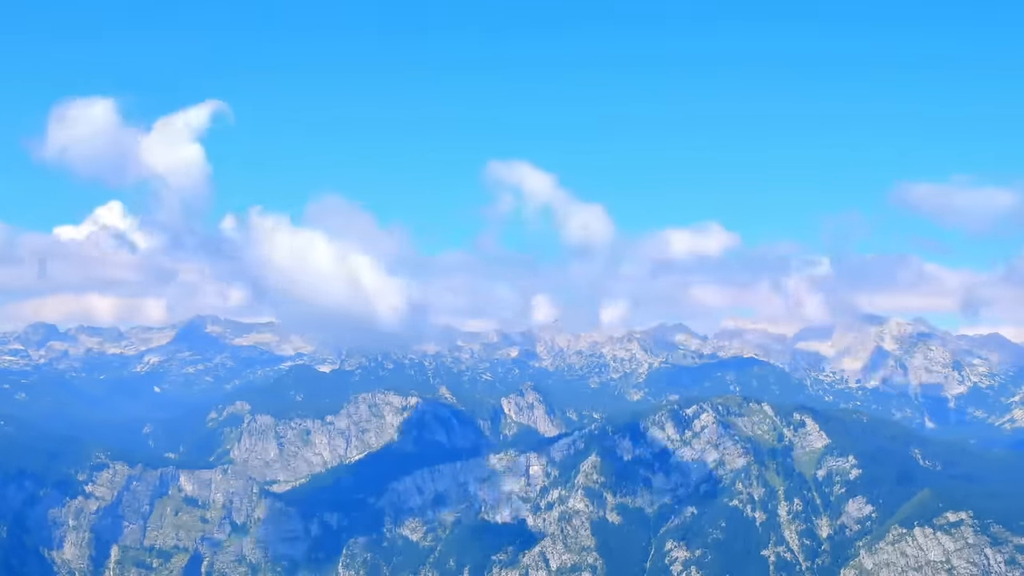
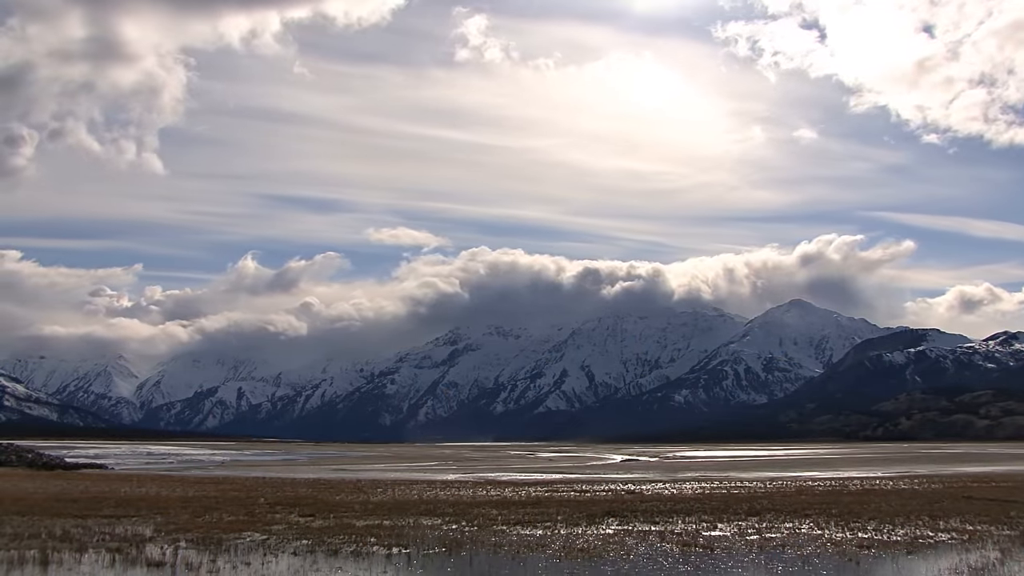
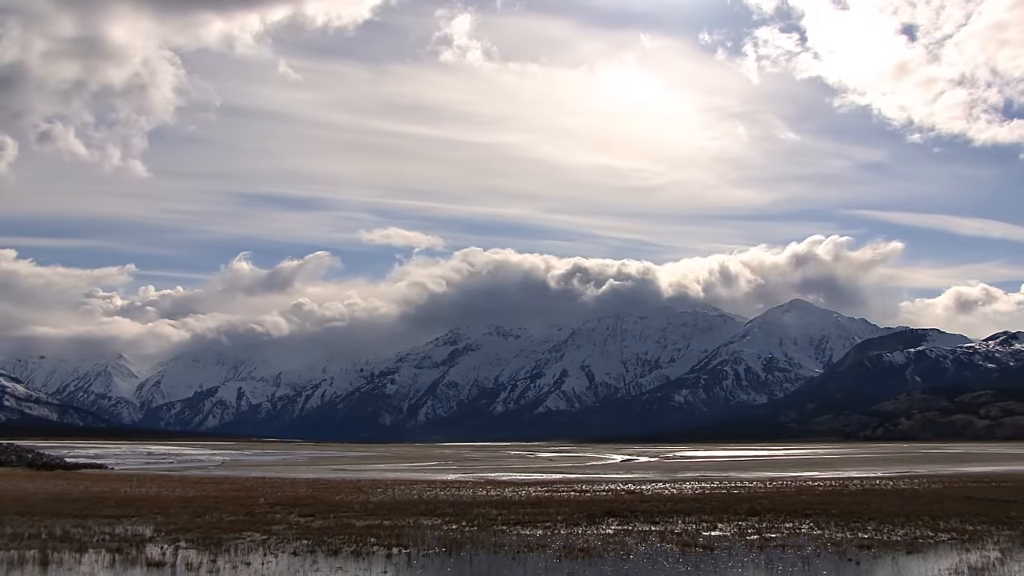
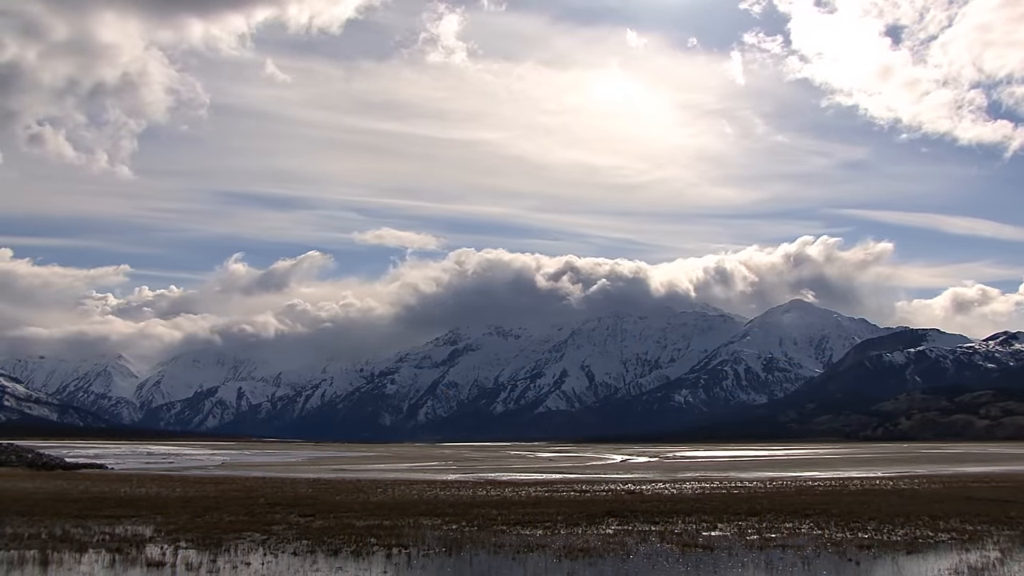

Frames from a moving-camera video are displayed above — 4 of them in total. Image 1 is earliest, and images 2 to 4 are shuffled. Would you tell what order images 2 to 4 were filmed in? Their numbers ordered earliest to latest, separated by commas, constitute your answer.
4, 3, 2
